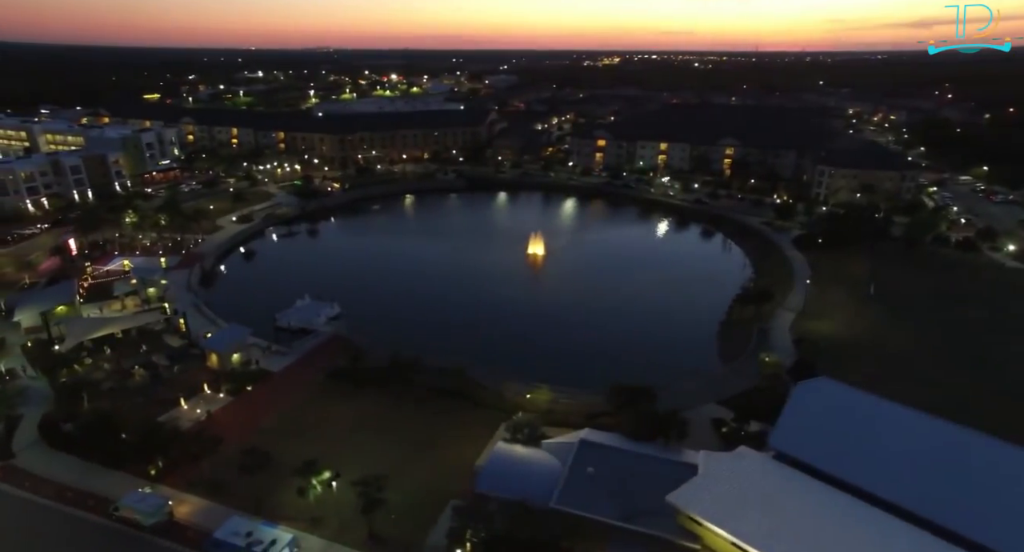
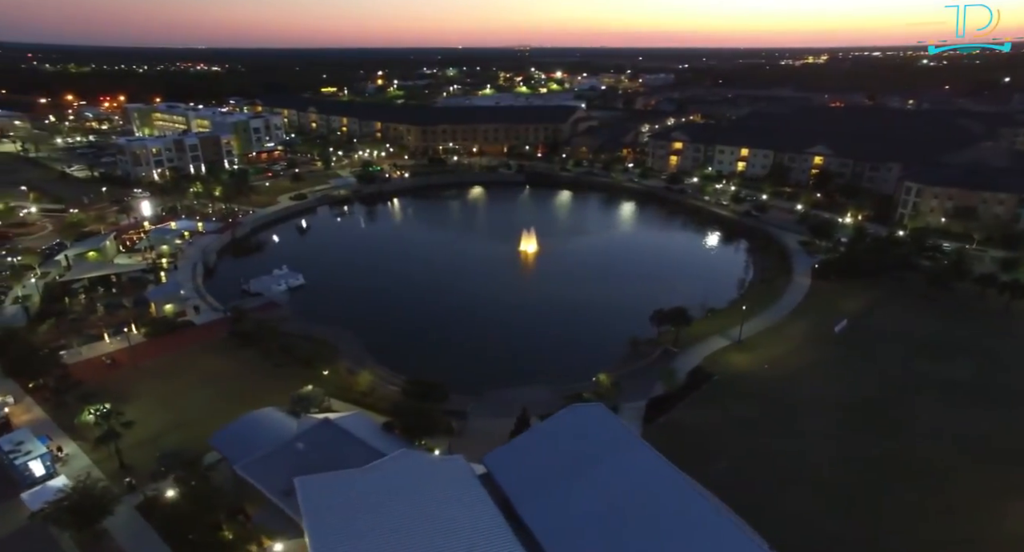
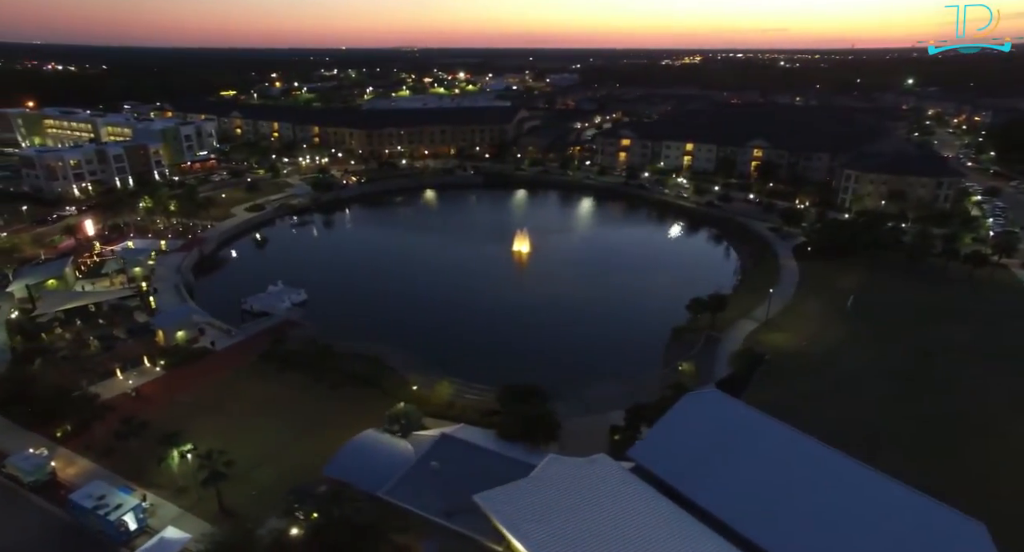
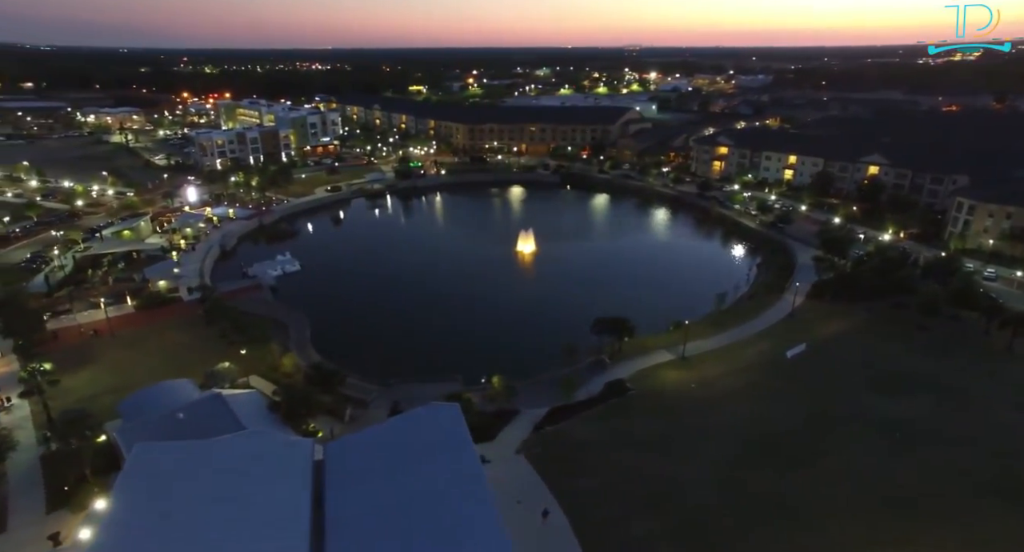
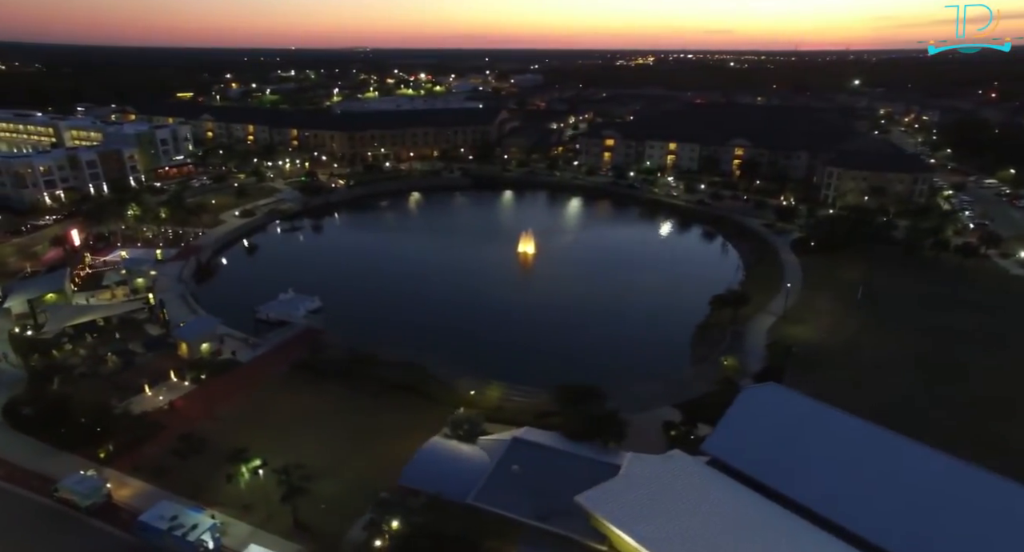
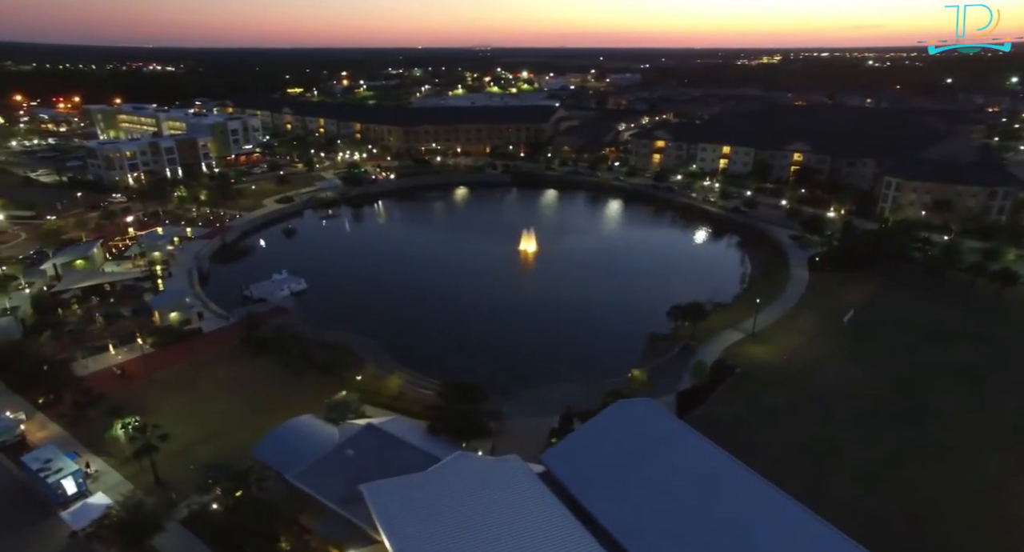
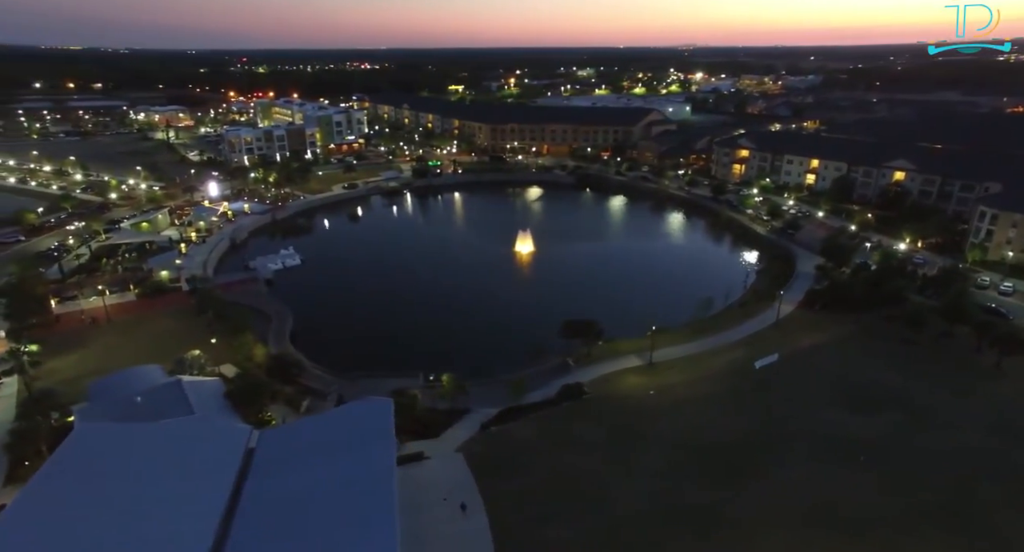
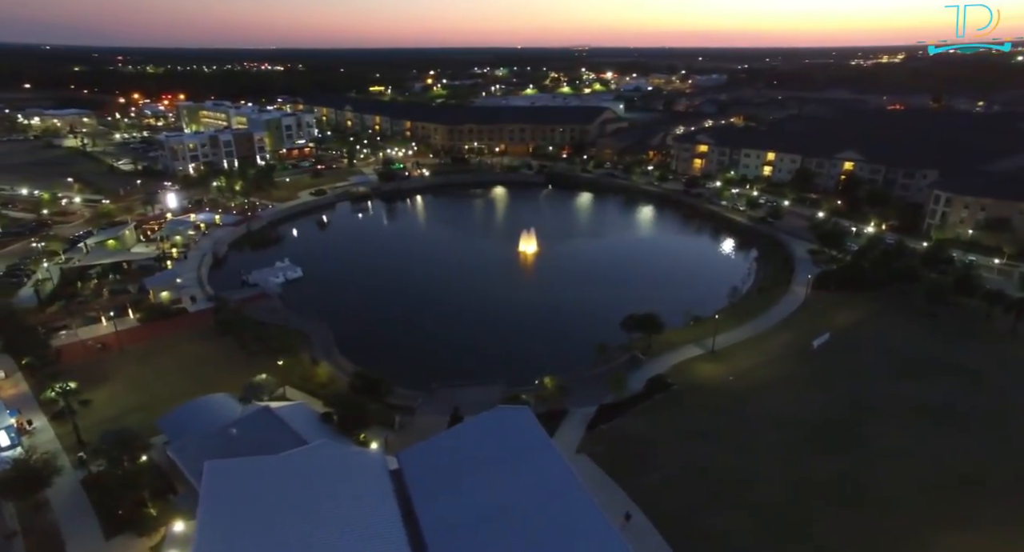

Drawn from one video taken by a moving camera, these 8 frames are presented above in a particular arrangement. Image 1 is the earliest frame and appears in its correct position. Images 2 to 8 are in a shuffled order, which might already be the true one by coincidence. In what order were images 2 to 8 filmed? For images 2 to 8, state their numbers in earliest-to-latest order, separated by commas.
5, 3, 6, 2, 8, 4, 7
